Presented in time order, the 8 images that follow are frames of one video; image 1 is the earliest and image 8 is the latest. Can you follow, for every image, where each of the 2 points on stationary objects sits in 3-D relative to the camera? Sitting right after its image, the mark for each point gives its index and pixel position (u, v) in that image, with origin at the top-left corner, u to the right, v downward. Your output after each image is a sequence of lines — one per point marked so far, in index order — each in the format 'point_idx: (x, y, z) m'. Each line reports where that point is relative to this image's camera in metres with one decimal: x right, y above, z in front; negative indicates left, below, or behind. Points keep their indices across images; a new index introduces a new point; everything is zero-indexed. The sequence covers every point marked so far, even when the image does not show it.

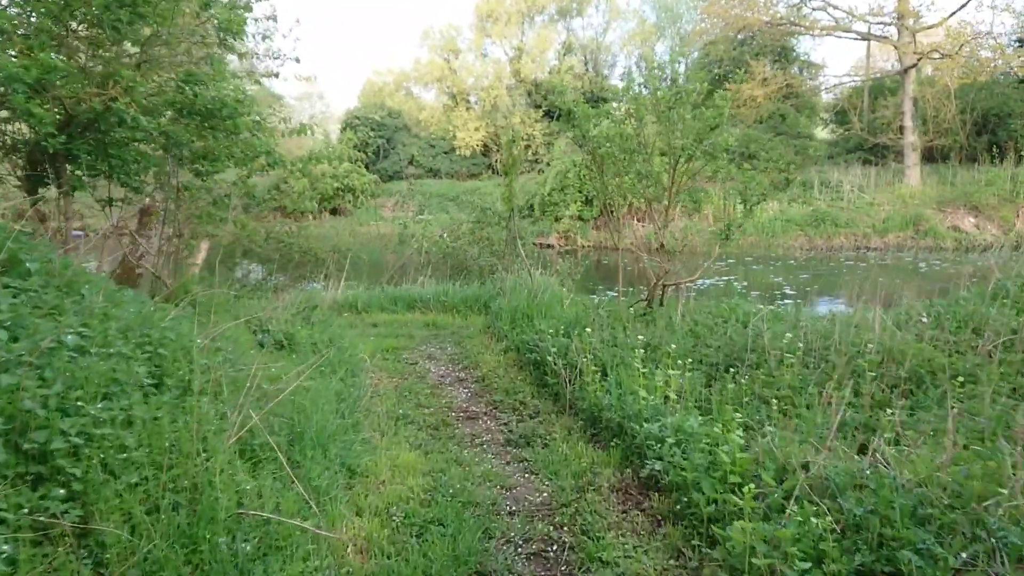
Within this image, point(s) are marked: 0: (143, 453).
0: (-1.4, -0.6, +3.2) m
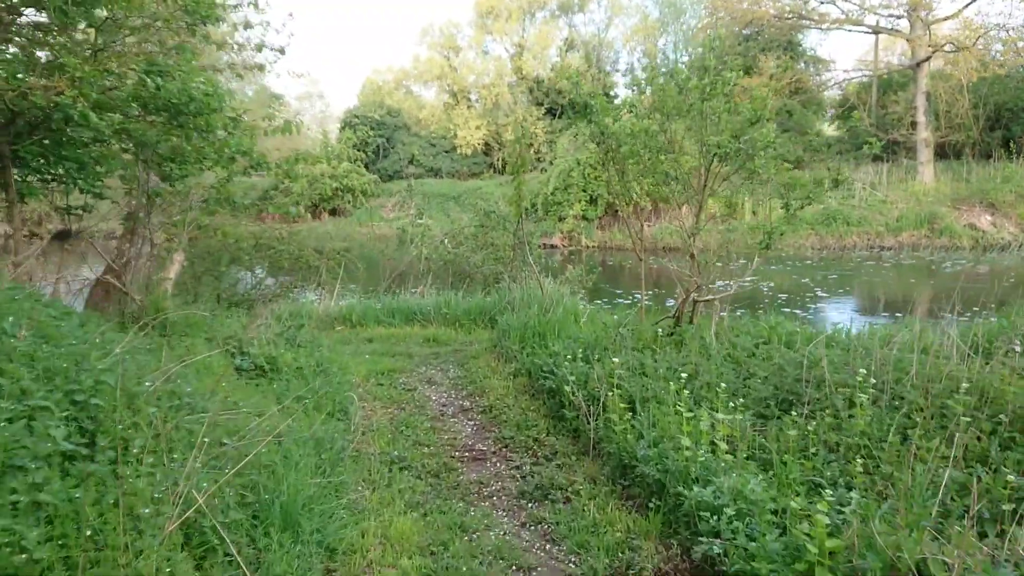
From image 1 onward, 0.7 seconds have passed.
0: (-1.3, -0.7, +2.4) m
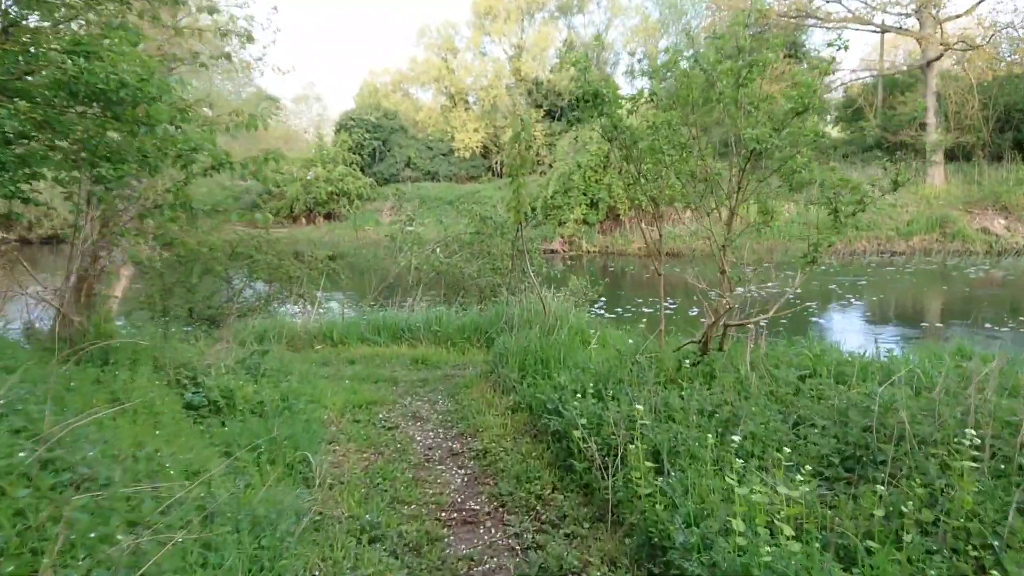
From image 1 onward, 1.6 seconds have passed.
0: (-1.3, -0.9, +1.5) m
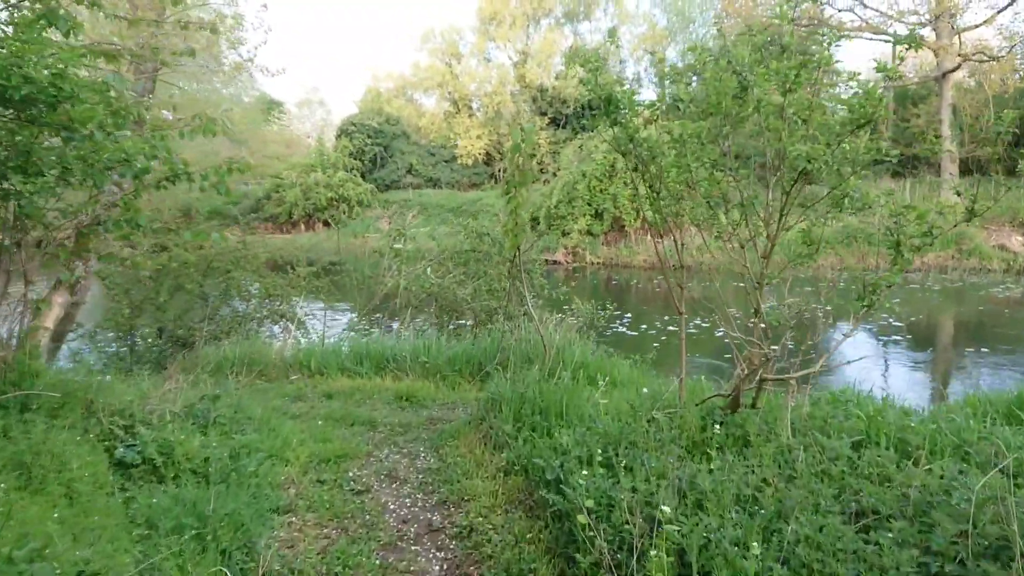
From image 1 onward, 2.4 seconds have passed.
0: (-1.4, -1.0, +0.7) m
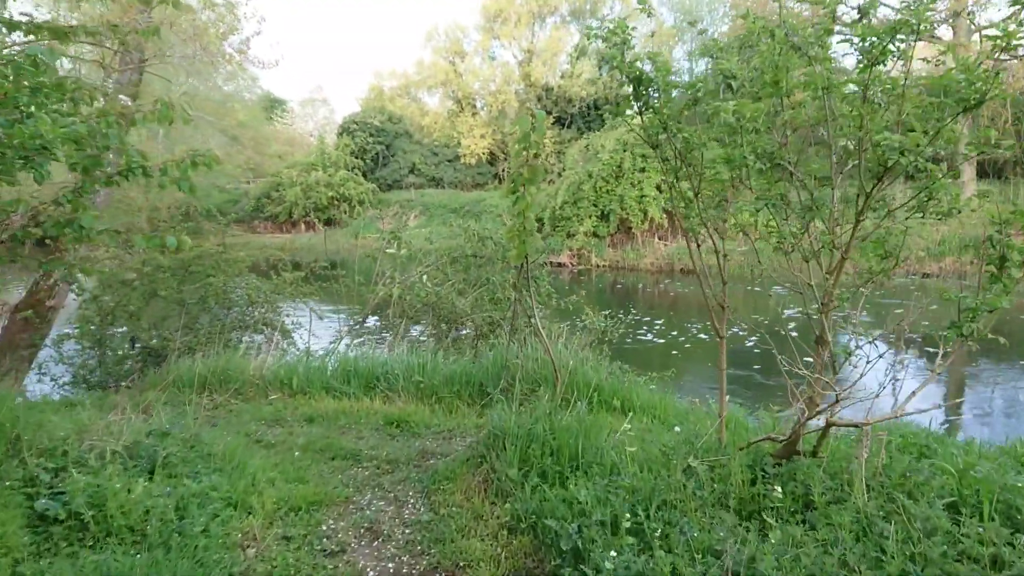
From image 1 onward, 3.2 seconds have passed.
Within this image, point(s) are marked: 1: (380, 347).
0: (-1.3, -1.1, -0.1) m
1: (-1.2, -0.5, +7.6) m
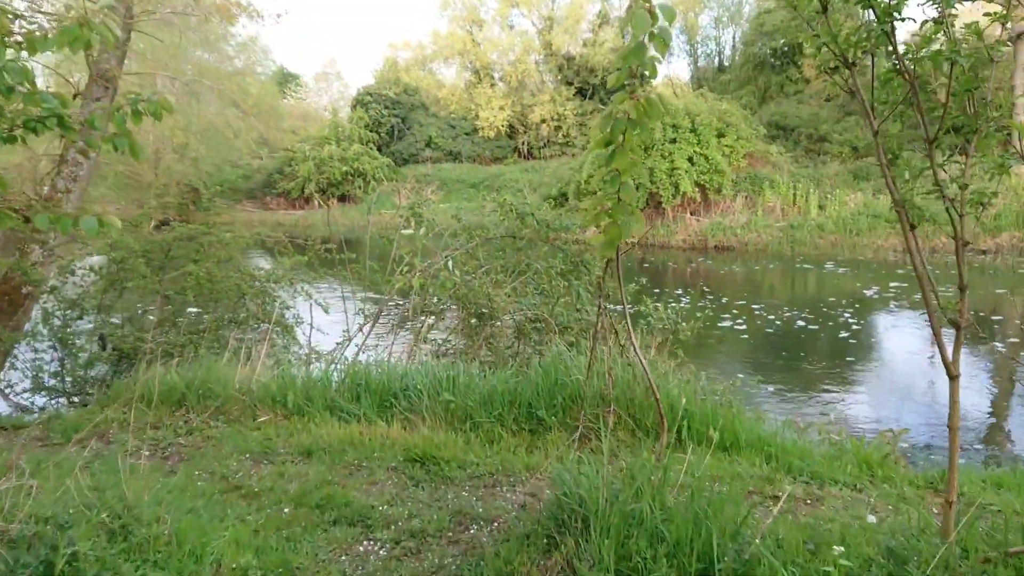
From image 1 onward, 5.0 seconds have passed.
0: (-1.1, -1.2, -1.5) m
1: (-0.8, -0.4, +6.2) m
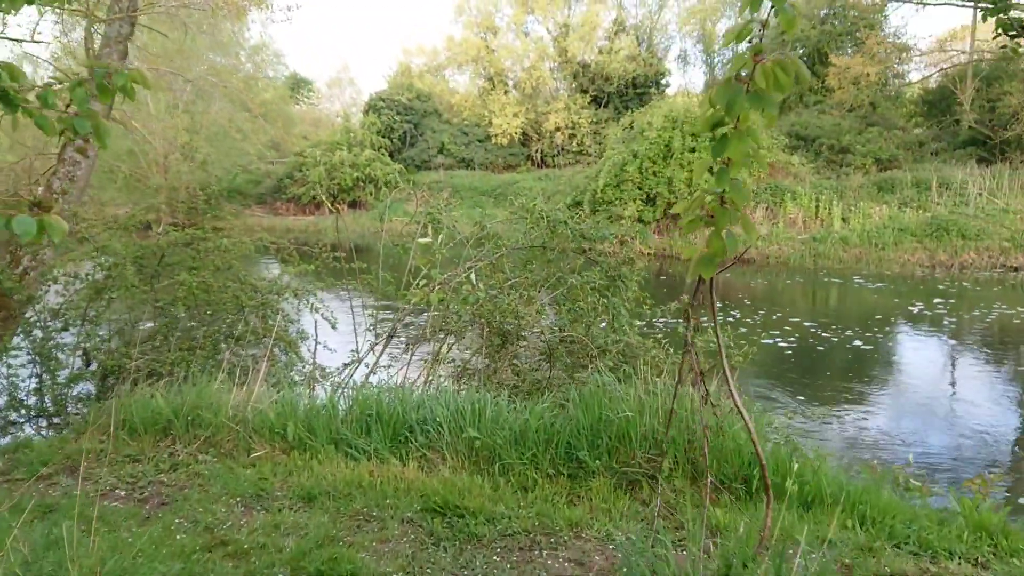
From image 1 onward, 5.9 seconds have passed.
0: (-1.0, -1.2, -2.1) m
1: (-0.6, -0.5, +5.5) m
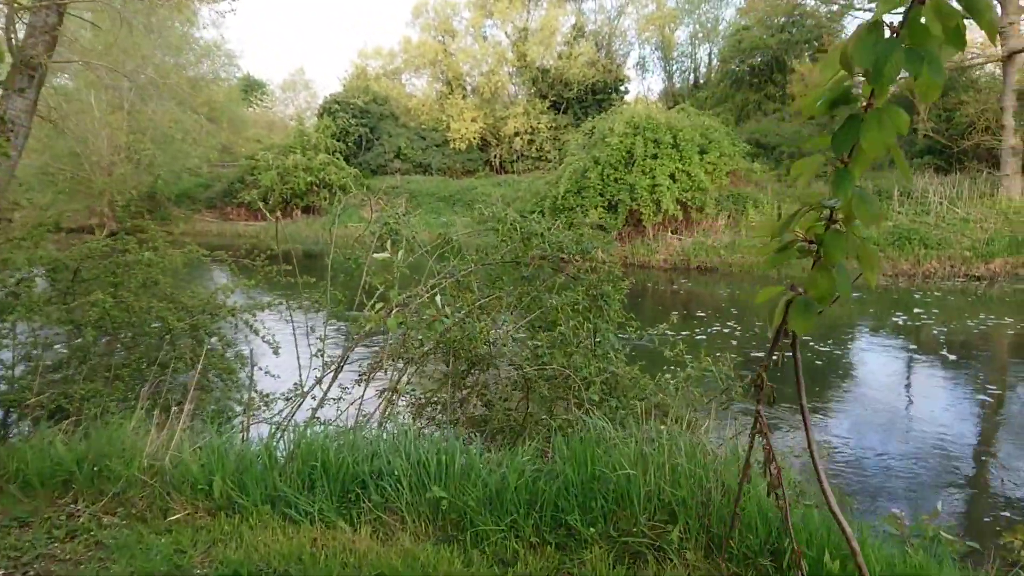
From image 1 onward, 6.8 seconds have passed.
0: (-0.8, -1.3, -2.9) m
1: (-0.8, -0.7, +4.8) m
